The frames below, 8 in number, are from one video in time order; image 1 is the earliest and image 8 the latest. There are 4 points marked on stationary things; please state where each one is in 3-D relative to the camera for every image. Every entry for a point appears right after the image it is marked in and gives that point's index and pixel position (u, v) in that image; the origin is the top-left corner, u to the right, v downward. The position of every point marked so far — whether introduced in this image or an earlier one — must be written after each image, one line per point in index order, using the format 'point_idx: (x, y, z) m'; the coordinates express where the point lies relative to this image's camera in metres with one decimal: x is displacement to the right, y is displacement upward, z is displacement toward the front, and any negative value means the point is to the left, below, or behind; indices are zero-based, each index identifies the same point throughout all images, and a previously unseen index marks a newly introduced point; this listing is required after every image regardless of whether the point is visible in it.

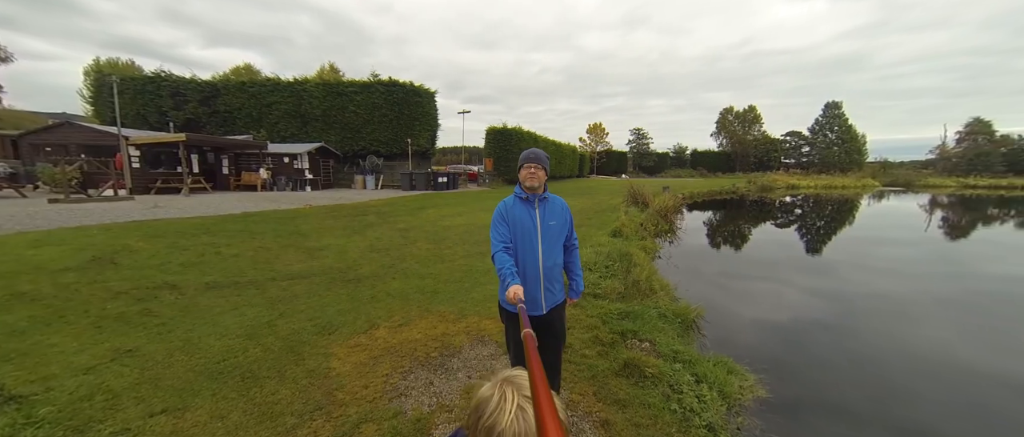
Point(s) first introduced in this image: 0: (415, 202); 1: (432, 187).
0: (-2.4, +0.4, +9.1) m
1: (-3.1, +1.4, +15.9) m
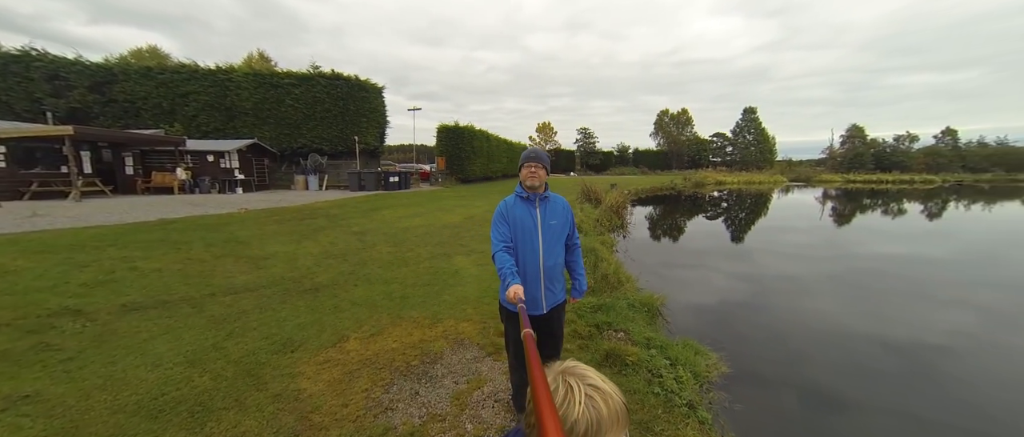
0: (-3.5, +0.4, +8.6) m
1: (-5.3, +1.4, +15.2) m
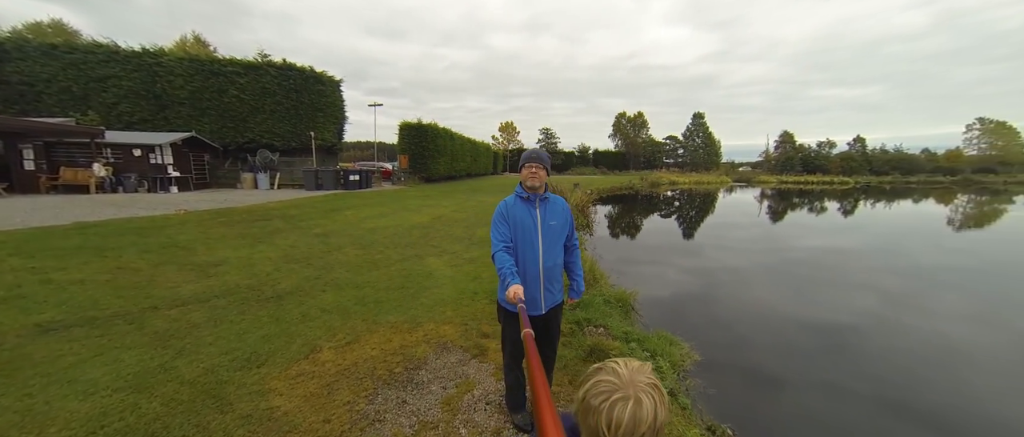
0: (-4.2, +0.4, +8.1) m
1: (-6.9, +1.4, +14.4) m
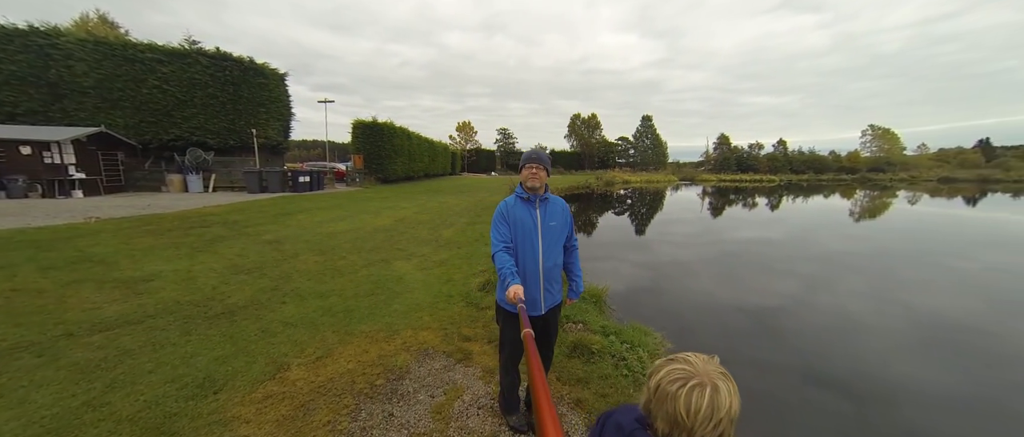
0: (-5.0, +0.3, +7.4) m
1: (-8.6, +1.2, +13.3) m
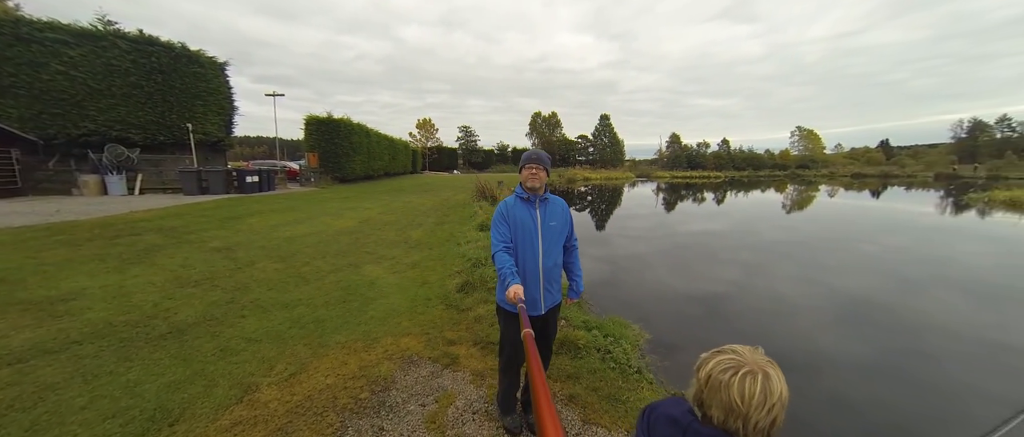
0: (-5.6, +0.2, +6.7) m
1: (-10.0, +1.0, +12.1) m
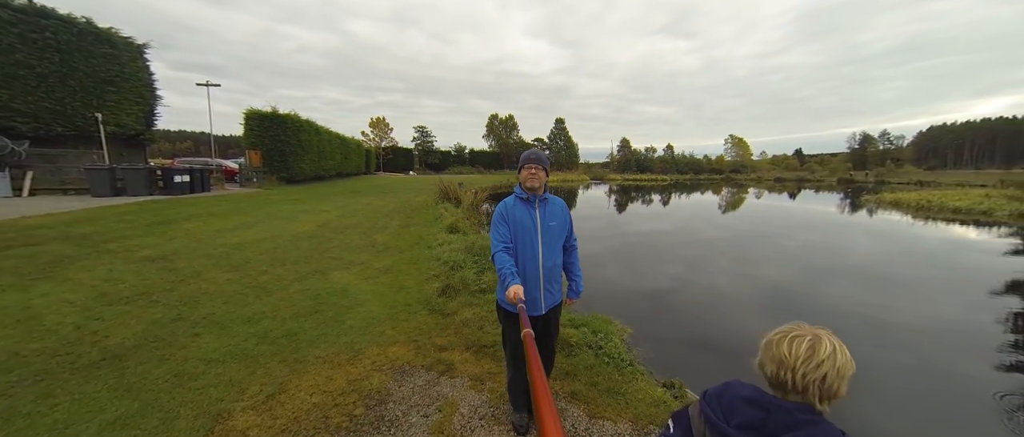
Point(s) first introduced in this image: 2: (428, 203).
0: (-6.1, +0.1, +5.7) m
1: (-11.2, +0.8, +10.4) m
2: (-2.2, +0.4, +9.2) m
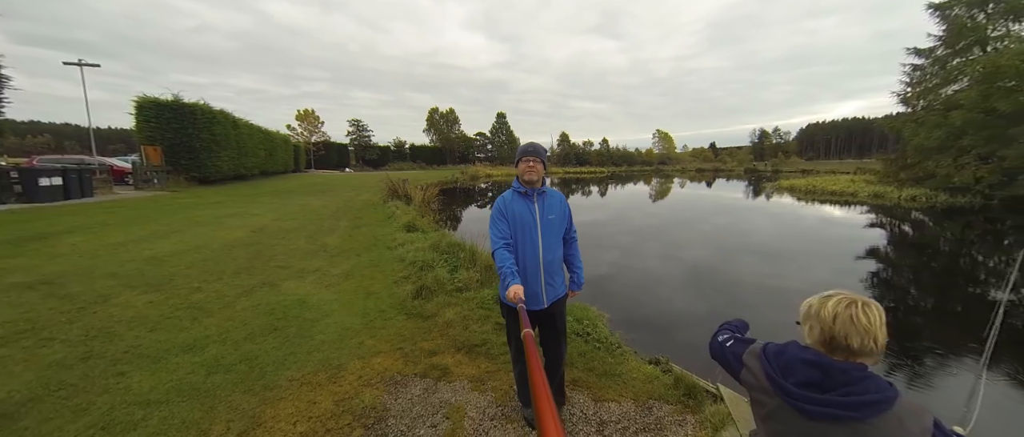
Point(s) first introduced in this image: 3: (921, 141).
0: (-6.5, -0.1, +4.4) m
1: (-12.5, +0.4, +8.0) m
2: (-3.4, +0.4, +8.5) m
3: (+19.9, +3.7, +16.3) m
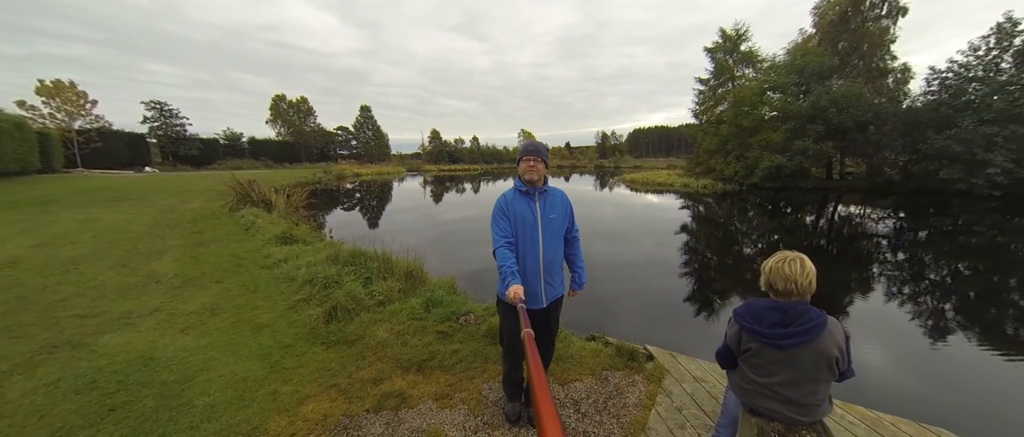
0: (-6.8, -0.5, +1.5) m
1: (-13.8, -0.4, +2.4) m
2: (-5.6, +0.2, +6.5) m
3: (+12.3, +4.8, +22.9) m
